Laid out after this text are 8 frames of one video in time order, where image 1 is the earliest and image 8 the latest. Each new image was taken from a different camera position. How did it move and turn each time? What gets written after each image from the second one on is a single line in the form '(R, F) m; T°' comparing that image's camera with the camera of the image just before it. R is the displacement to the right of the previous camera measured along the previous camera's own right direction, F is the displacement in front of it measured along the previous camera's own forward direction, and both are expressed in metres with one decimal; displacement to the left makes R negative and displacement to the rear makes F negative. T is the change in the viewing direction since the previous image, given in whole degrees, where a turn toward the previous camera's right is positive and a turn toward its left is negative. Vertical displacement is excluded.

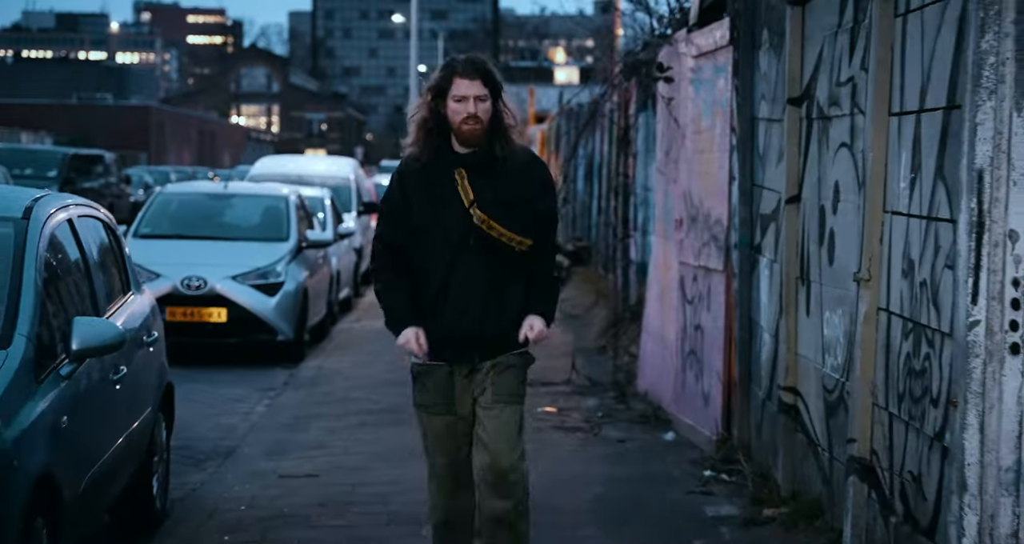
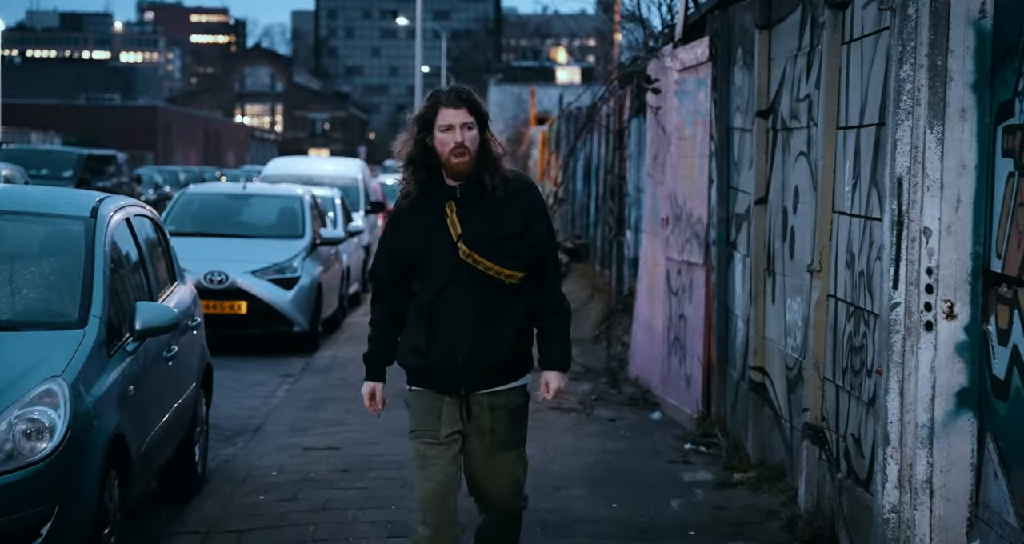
(0.0, -0.9) m; 0°
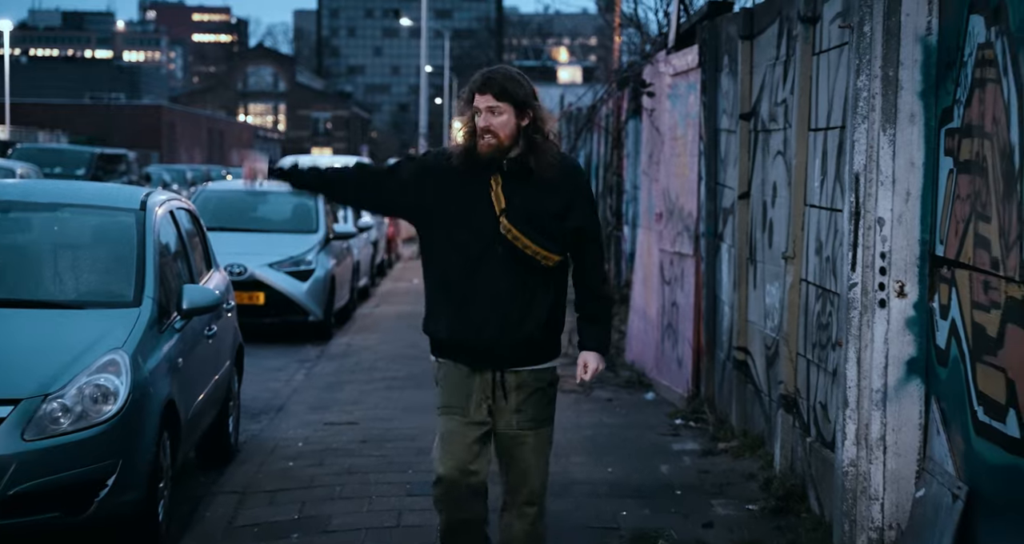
(0.0, -0.7) m; 0°
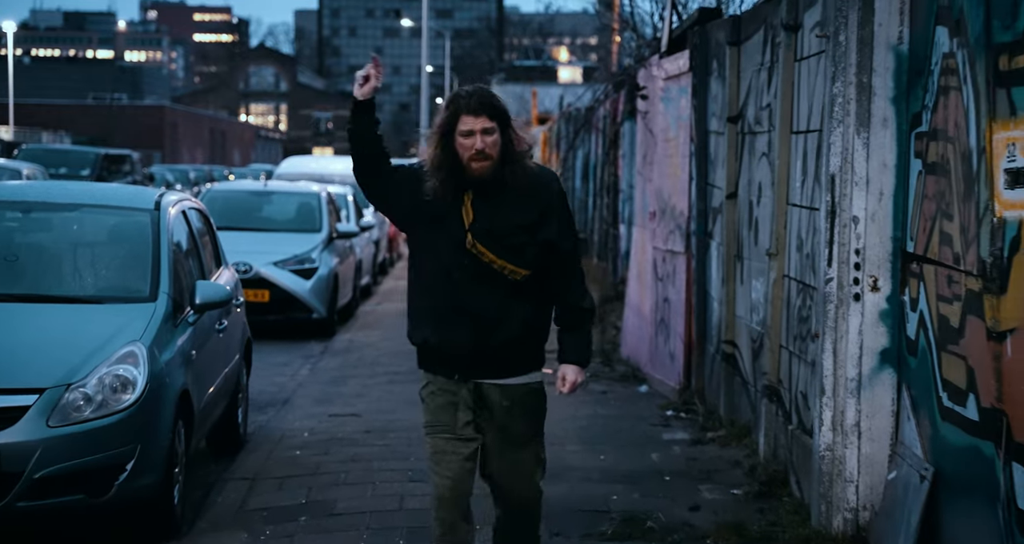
(0.0, -0.4) m; 0°
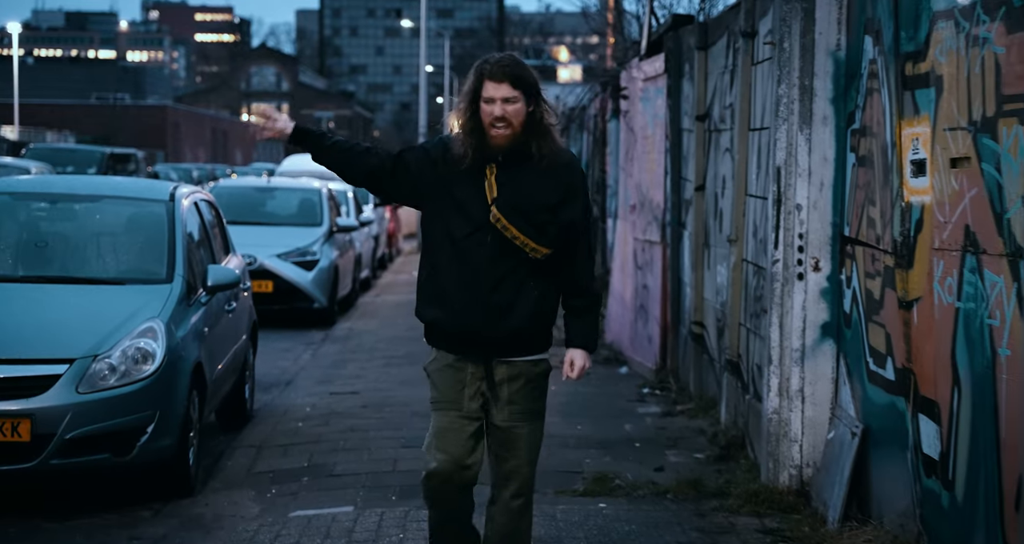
(+0.1, -0.7) m; 0°
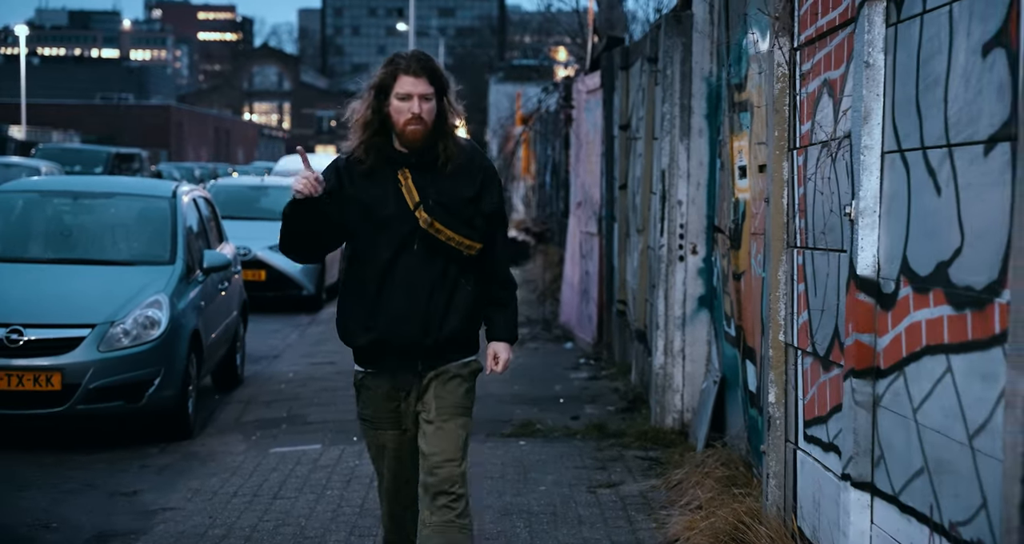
(+0.4, -1.7) m; 0°
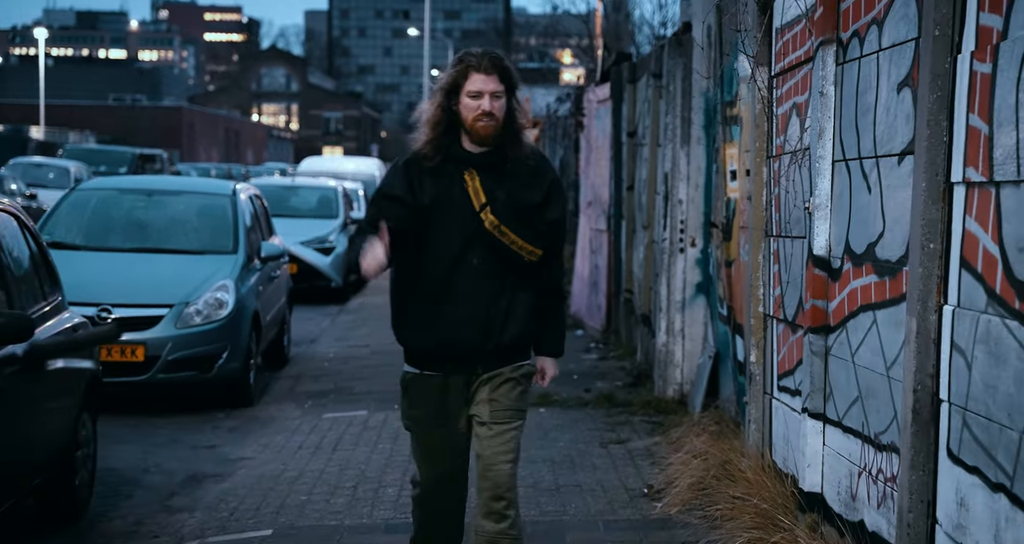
(-0.1, -1.3) m; 0°
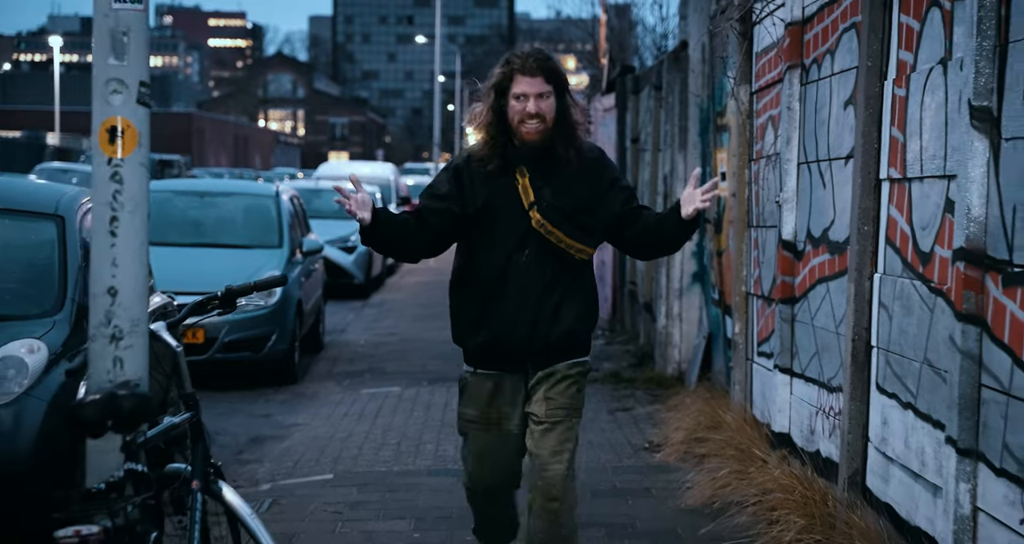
(-0.1, -1.2) m; 0°
